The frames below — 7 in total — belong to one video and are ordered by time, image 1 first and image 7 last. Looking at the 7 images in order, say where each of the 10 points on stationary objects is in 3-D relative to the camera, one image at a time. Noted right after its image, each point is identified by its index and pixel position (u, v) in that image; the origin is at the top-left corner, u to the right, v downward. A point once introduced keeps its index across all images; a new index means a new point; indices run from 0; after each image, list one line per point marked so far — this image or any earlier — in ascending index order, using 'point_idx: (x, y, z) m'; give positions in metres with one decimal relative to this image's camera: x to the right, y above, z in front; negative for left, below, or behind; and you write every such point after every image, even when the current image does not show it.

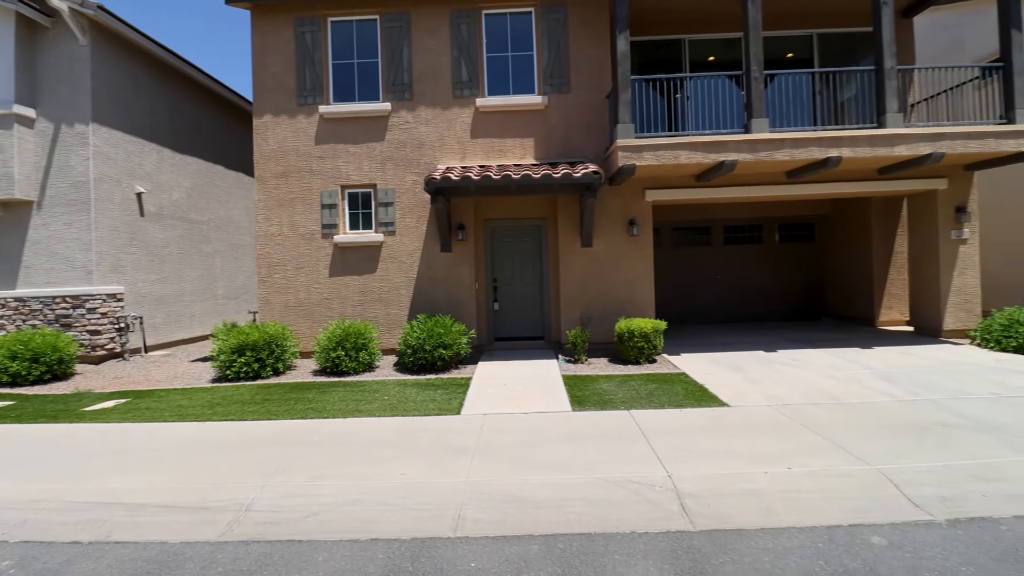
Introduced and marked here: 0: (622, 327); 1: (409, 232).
0: (+1.9, -0.7, +8.5) m
1: (-2.1, +1.1, +9.6) m
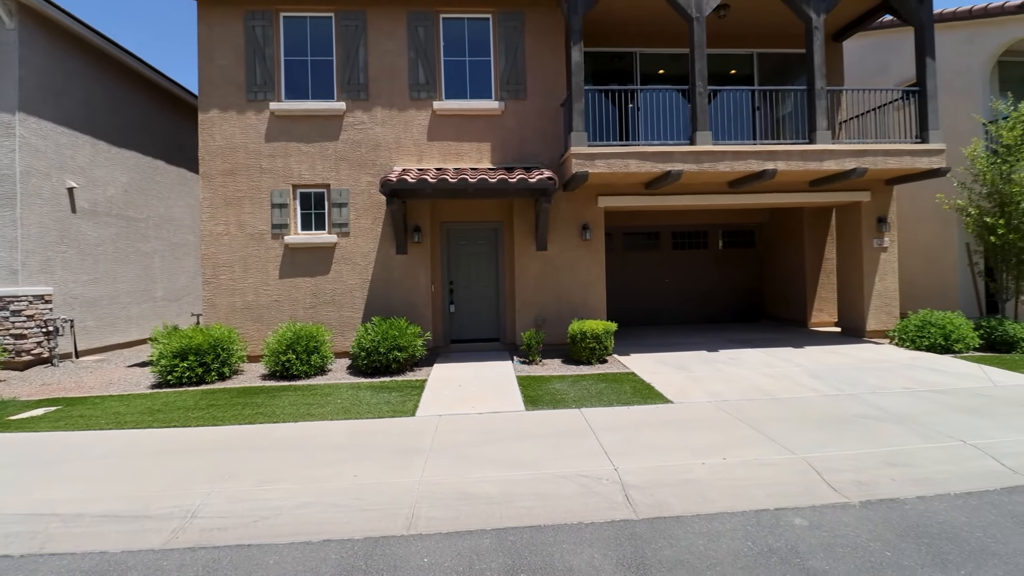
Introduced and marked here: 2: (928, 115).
0: (+1.2, -0.8, +8.8) m
1: (-2.9, +1.1, +9.6) m
2: (+8.2, +3.4, +9.5) m
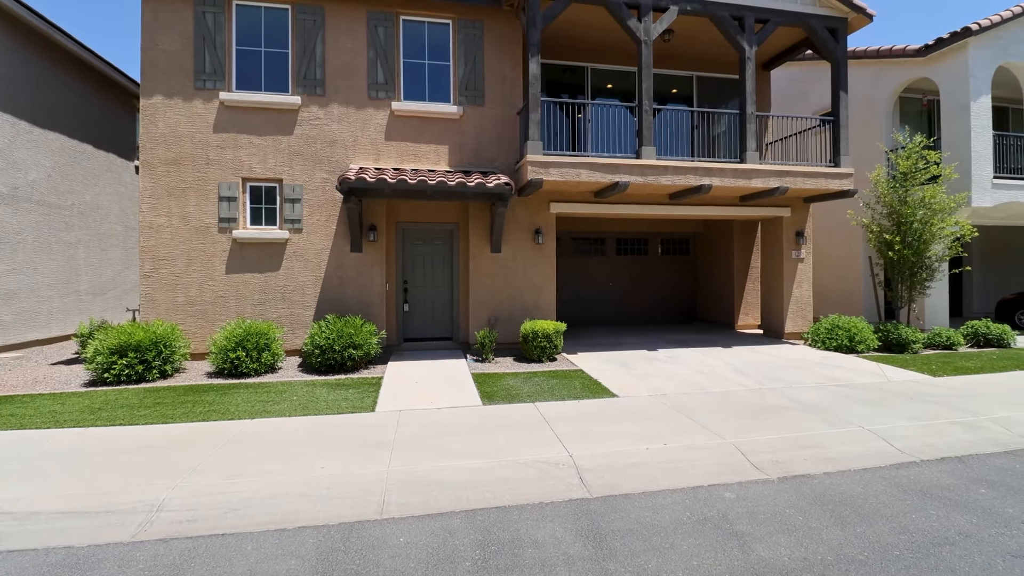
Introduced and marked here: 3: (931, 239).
0: (+0.3, -0.8, +9.2) m
1: (-3.8, +1.1, +9.5) m
2: (+7.3, +3.2, +10.8) m
3: (+9.7, +1.1, +11.2) m
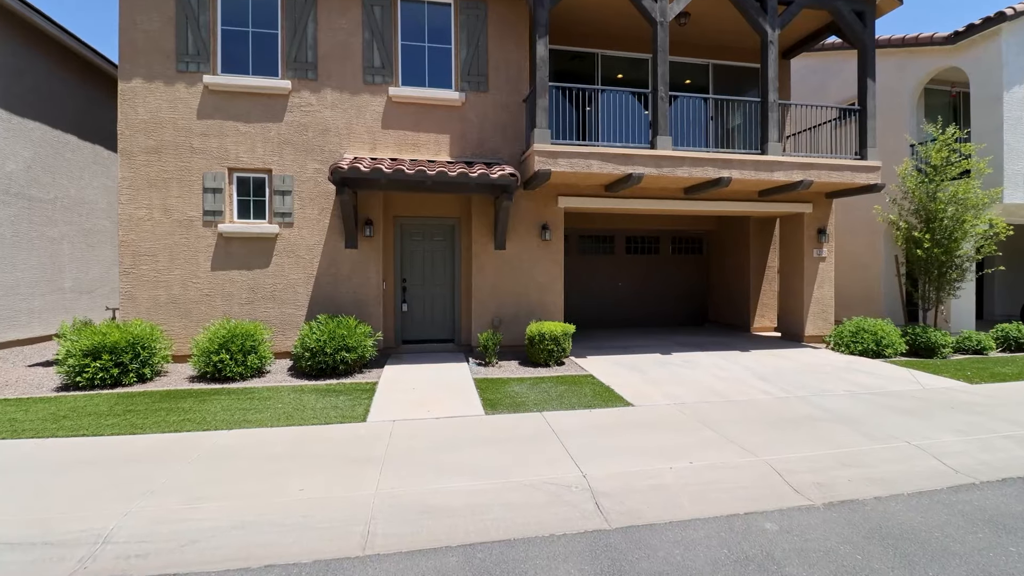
0: (+0.4, -0.8, +8.6) m
1: (-3.7, +1.2, +8.9) m
2: (+7.4, +3.2, +10.1) m
3: (+9.8, +1.1, +10.5) m
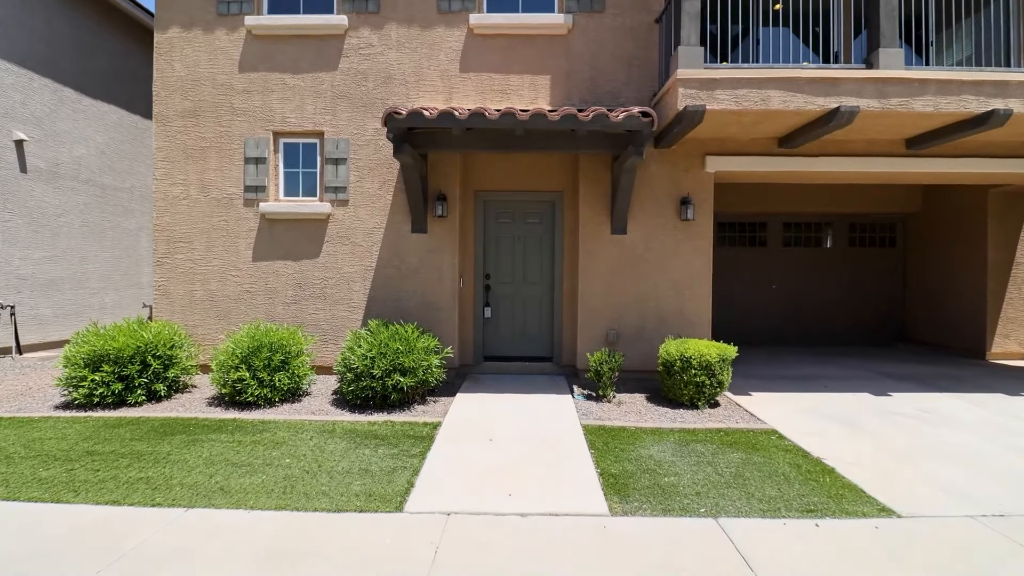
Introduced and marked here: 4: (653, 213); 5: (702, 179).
0: (+1.9, -0.8, +5.7) m
1: (-2.0, +1.2, +6.8) m
2: (+9.1, +3.1, +5.8) m
3: (+11.5, +1.0, +5.7) m
4: (+1.9, +1.0, +6.7) m
5: (+2.6, +1.5, +6.7) m
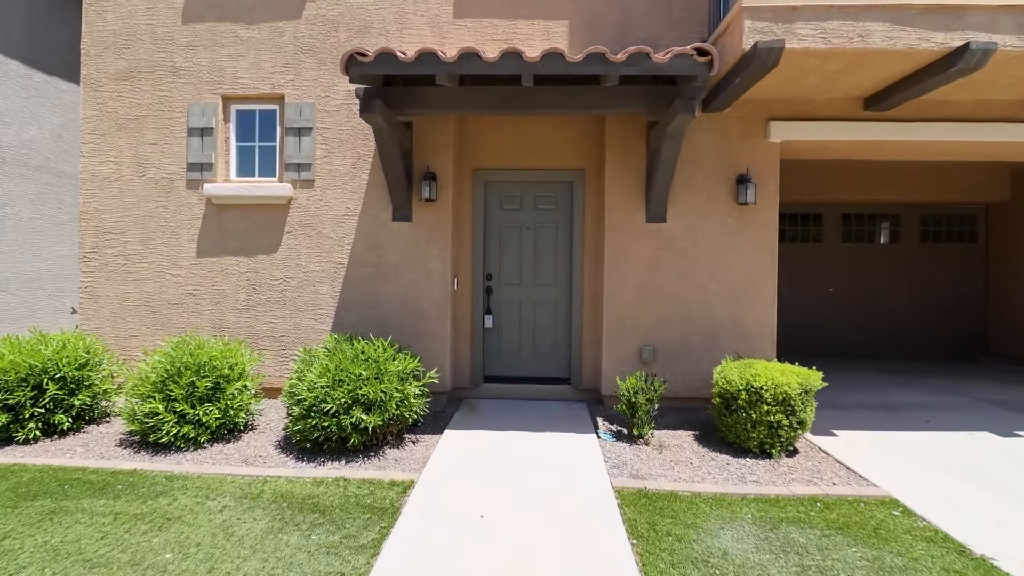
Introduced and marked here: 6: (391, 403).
0: (+1.9, -0.8, +4.2) m
1: (-2.0, +1.2, +5.4) m
2: (+9.2, +3.1, +4.1) m
3: (+11.6, +0.9, +4.0) m
4: (+2.0, +1.0, +5.2) m
5: (+2.7, +1.5, +5.2) m
6: (-1.0, -0.9, +4.2) m
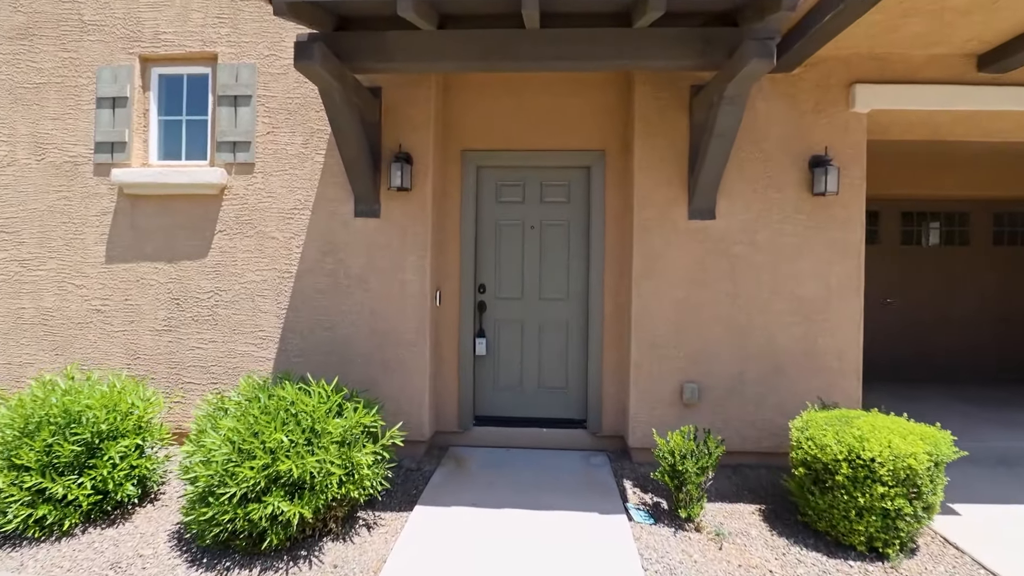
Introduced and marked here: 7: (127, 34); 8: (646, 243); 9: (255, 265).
0: (+1.9, -0.9, +2.9) m
1: (-2.0, +1.1, +4.2) m
2: (+9.2, +2.9, +2.8) m
3: (+11.6, +0.7, +2.6) m
4: (+2.0, +0.8, +3.9) m
5: (+2.7, +1.3, +3.9) m
6: (-1.0, -1.1, +2.9) m
7: (-3.5, +2.3, +4.3) m
8: (+1.1, +0.4, +3.9) m
9: (-2.2, +0.2, +4.2) m
